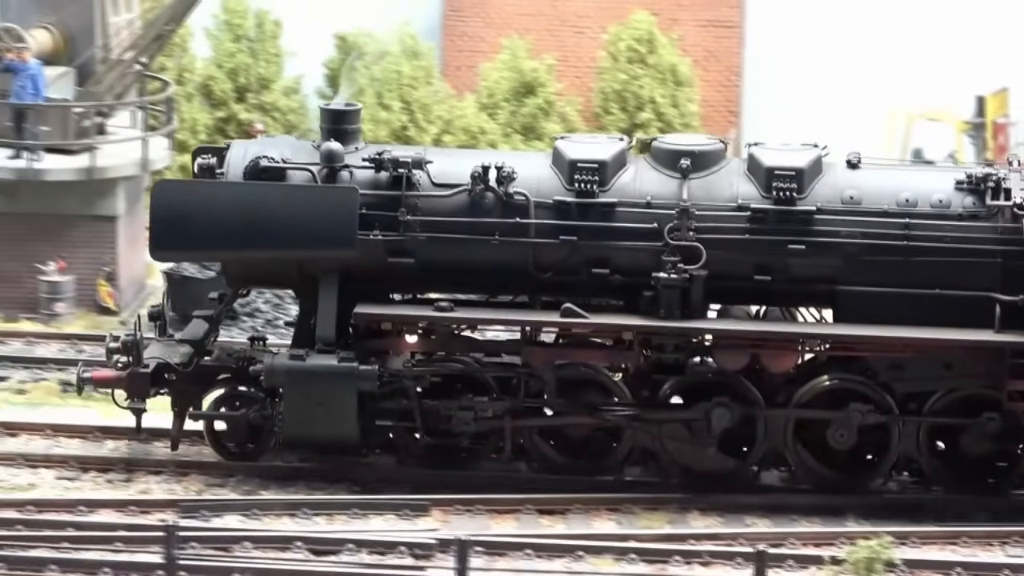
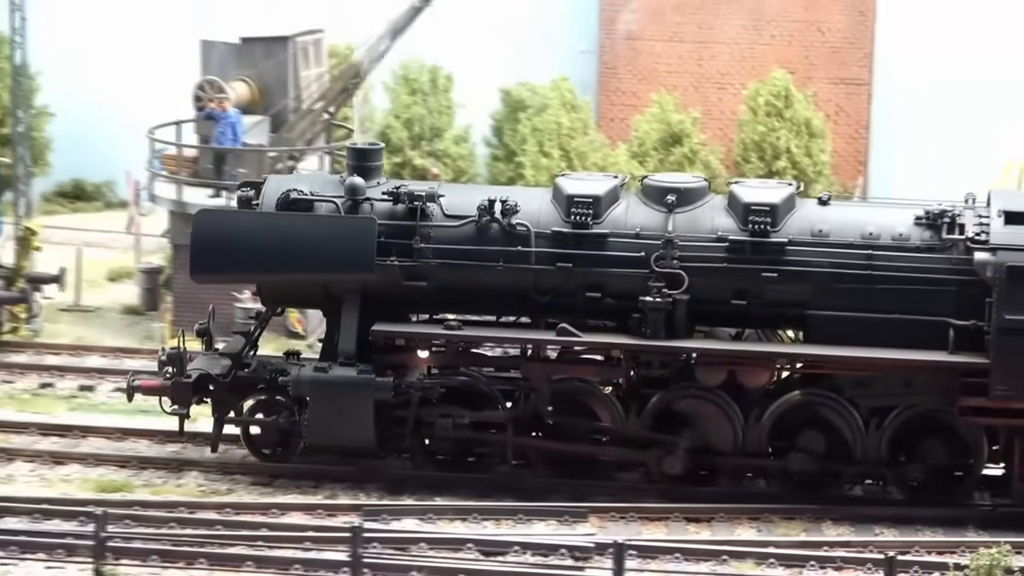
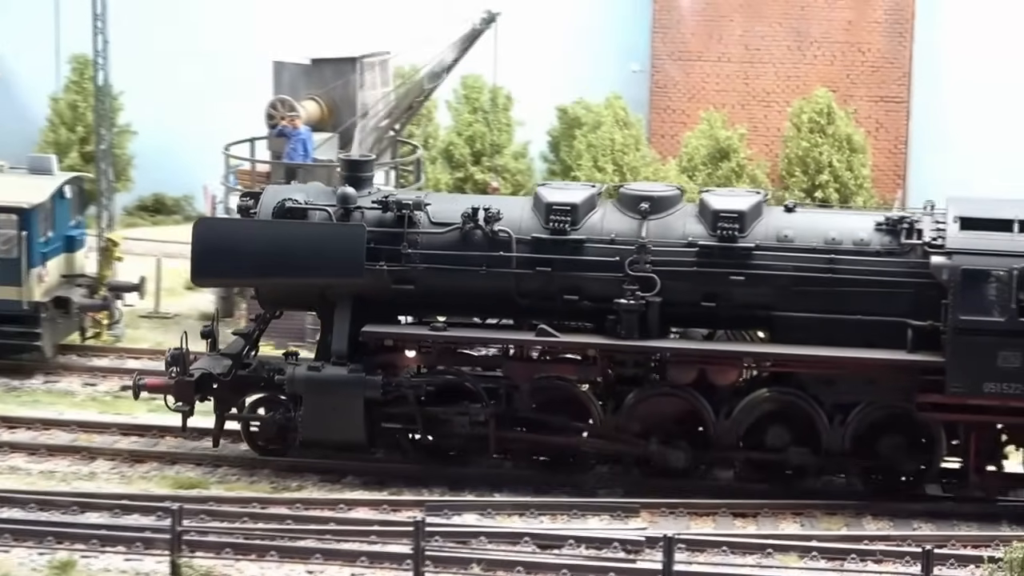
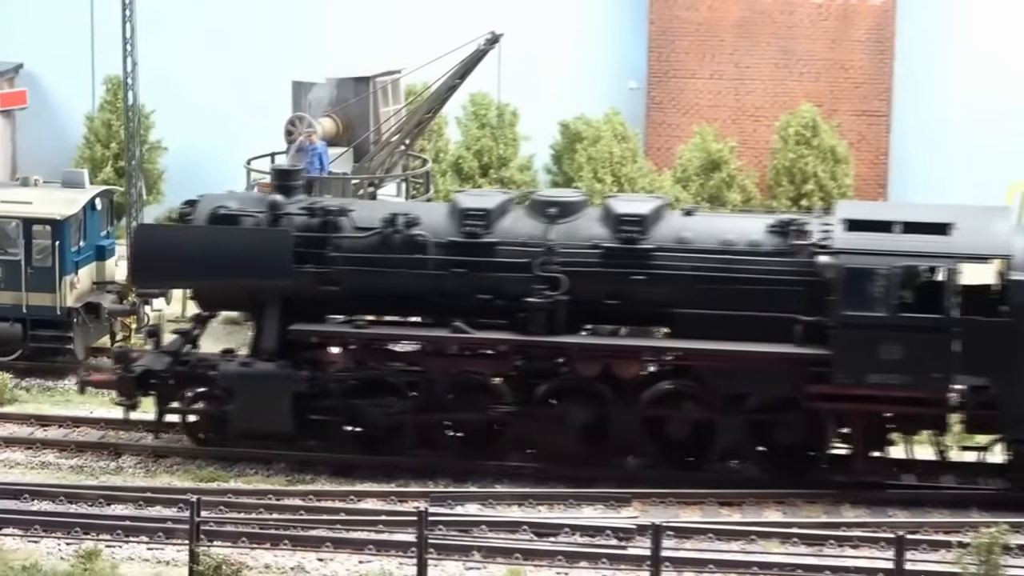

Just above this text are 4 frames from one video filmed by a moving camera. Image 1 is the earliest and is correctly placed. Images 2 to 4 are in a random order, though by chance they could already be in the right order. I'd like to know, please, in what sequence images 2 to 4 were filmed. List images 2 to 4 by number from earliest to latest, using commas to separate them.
2, 3, 4
